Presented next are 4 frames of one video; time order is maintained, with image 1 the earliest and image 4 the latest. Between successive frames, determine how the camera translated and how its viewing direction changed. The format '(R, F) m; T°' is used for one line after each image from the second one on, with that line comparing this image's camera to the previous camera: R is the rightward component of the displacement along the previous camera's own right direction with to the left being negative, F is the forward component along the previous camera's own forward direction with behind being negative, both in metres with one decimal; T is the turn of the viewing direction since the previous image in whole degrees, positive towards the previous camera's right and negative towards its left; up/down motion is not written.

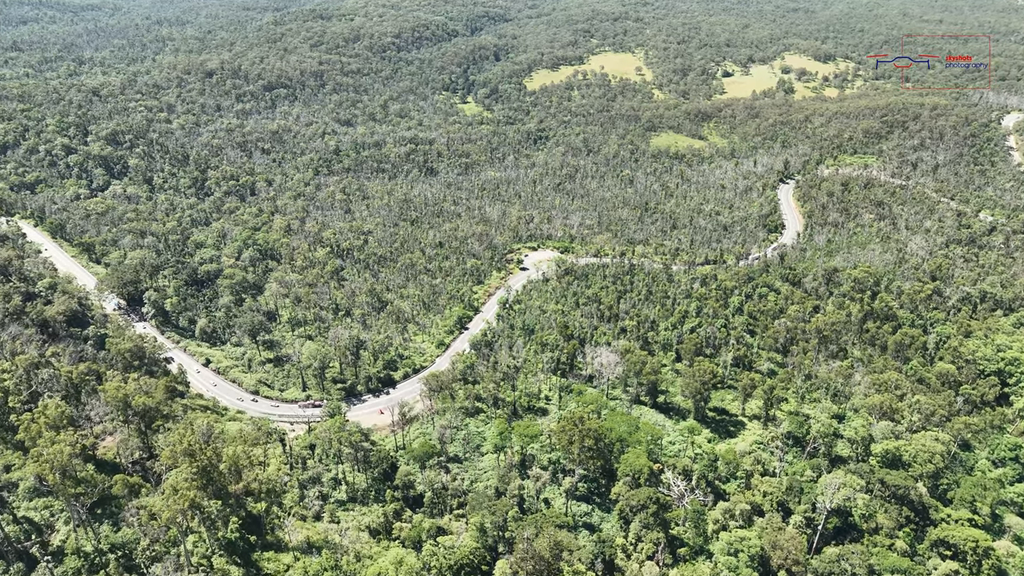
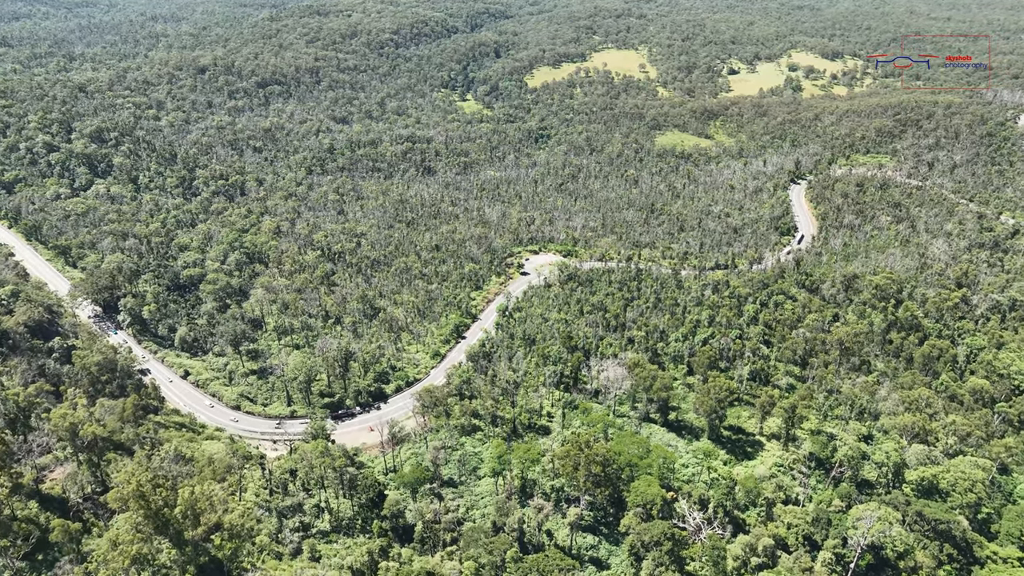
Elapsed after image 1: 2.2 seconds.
(+0.1, +6.9) m; 0°
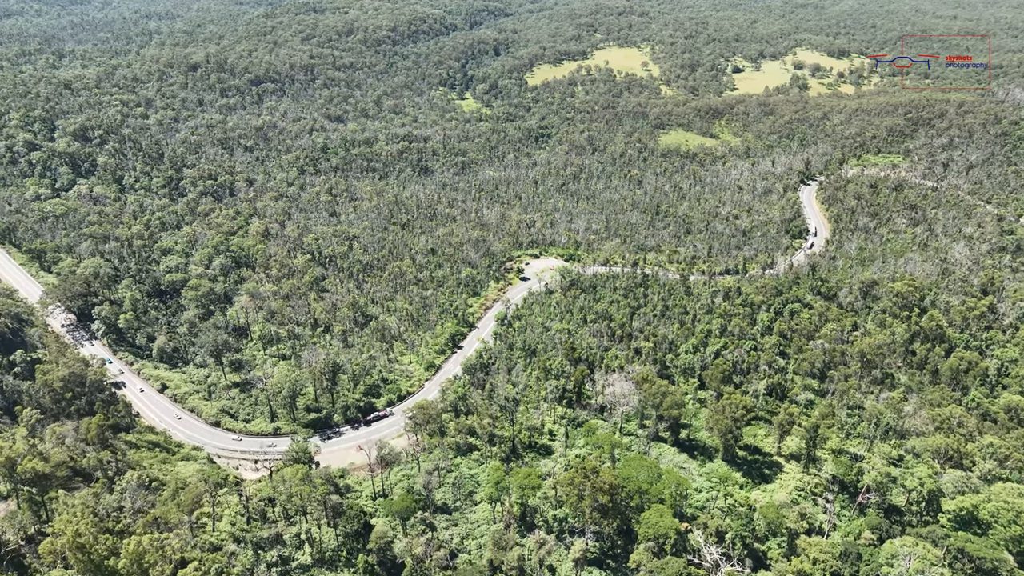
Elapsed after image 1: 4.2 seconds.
(+0.1, +6.2) m; 0°
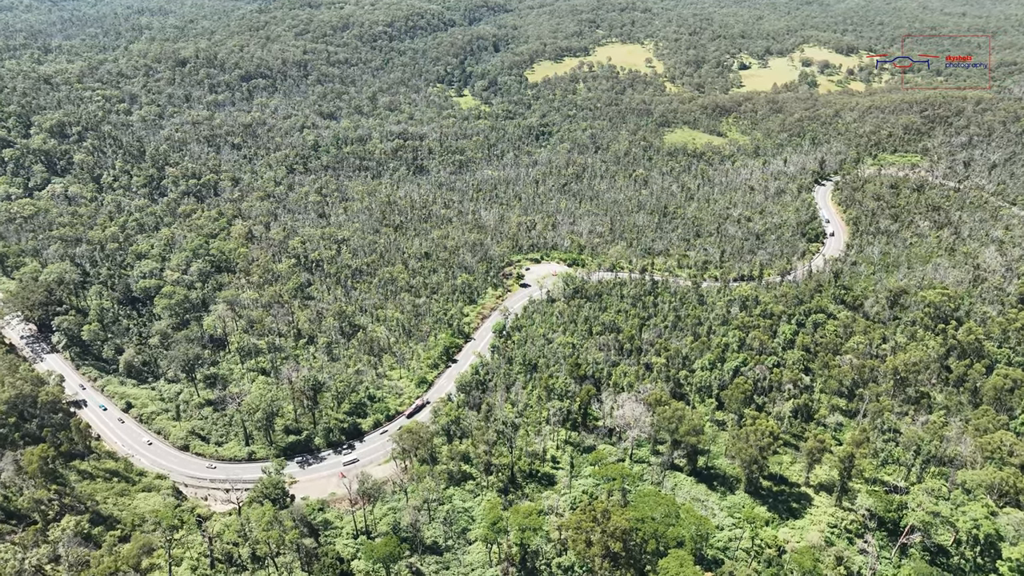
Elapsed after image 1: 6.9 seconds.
(+0.1, +8.2) m; 0°
